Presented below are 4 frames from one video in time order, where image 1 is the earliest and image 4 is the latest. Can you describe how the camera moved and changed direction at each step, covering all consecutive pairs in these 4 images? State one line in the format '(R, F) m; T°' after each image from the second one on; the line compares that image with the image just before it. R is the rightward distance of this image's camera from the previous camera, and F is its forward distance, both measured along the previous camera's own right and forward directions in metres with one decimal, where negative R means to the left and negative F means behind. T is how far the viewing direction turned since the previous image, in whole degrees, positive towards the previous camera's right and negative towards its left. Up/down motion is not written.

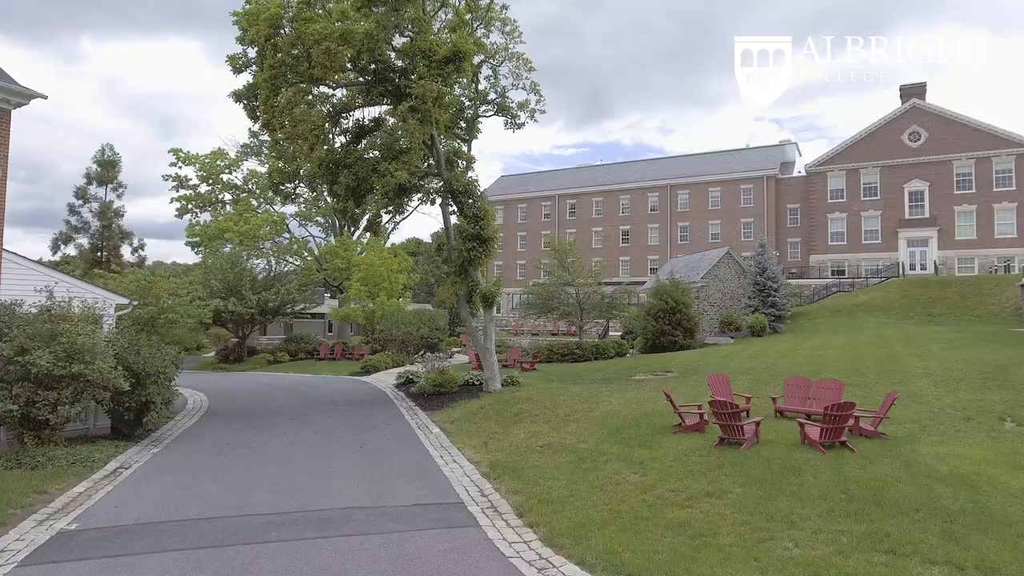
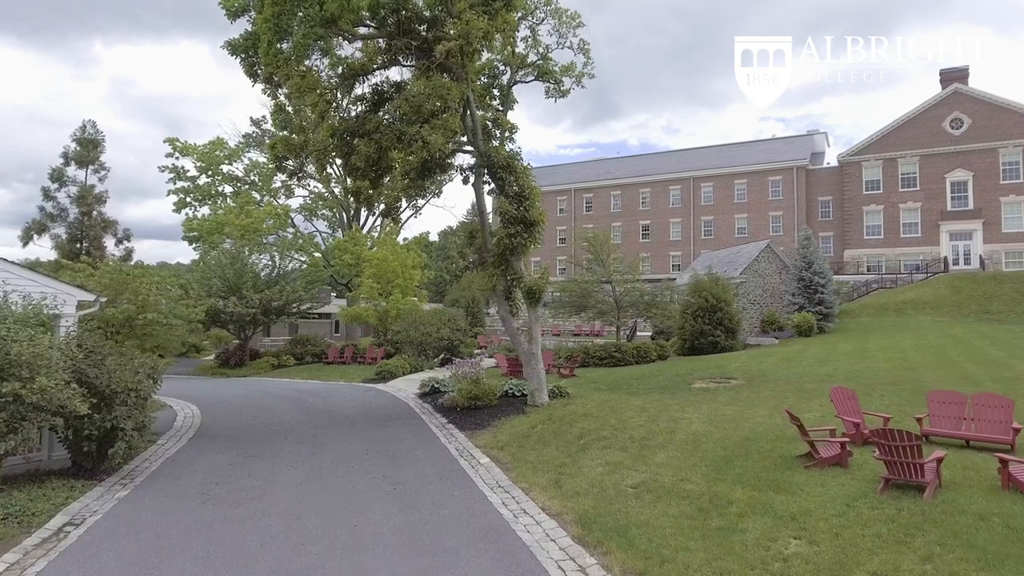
(-1.0, +2.6) m; 0°
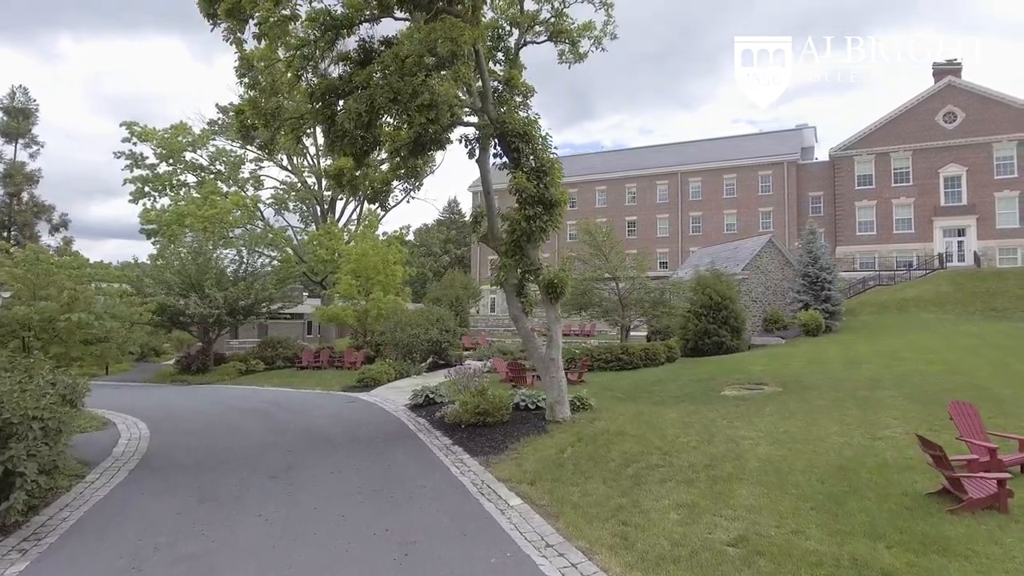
(-0.7, +2.2) m; +2°
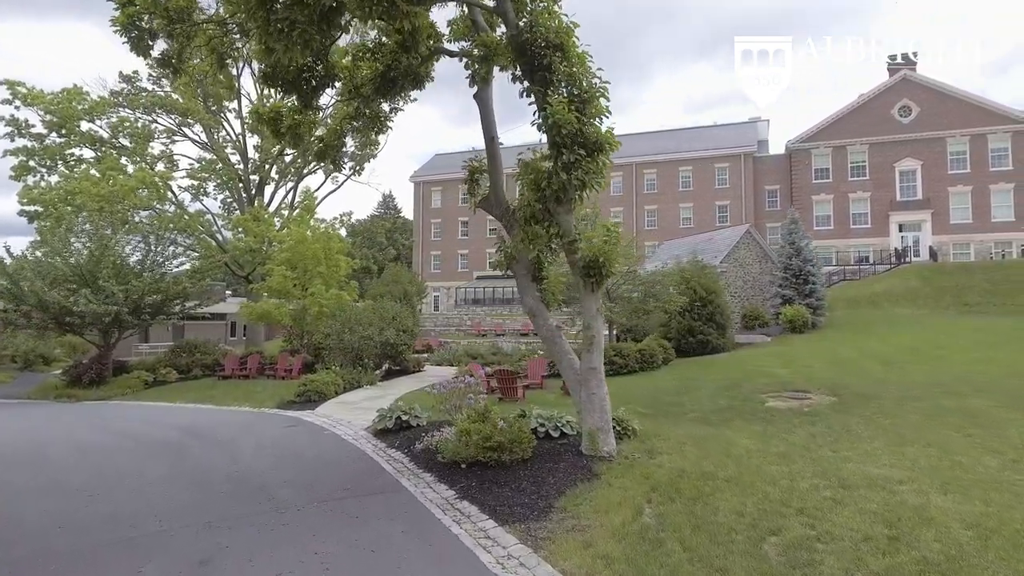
(-1.1, +3.4) m; +6°
